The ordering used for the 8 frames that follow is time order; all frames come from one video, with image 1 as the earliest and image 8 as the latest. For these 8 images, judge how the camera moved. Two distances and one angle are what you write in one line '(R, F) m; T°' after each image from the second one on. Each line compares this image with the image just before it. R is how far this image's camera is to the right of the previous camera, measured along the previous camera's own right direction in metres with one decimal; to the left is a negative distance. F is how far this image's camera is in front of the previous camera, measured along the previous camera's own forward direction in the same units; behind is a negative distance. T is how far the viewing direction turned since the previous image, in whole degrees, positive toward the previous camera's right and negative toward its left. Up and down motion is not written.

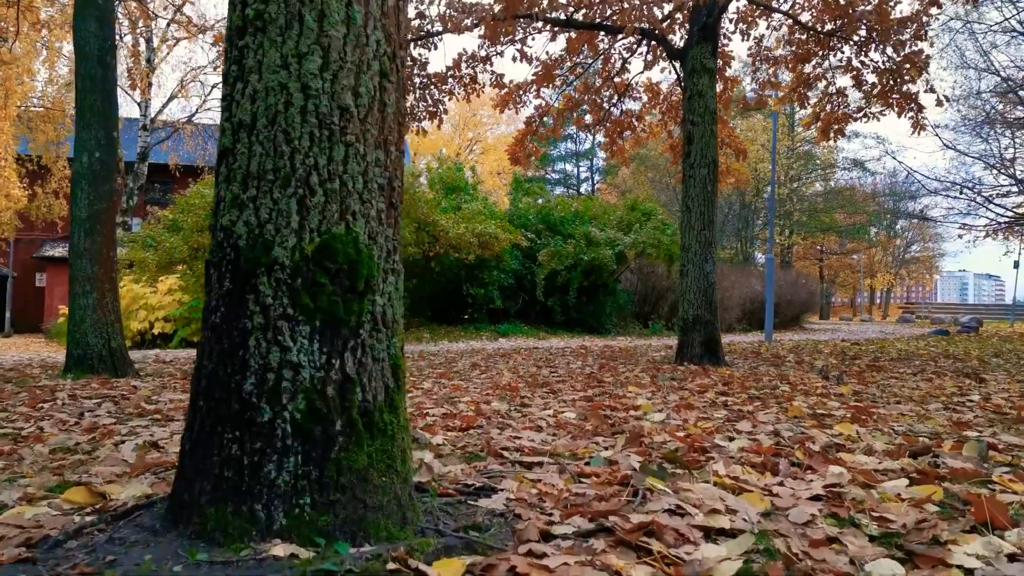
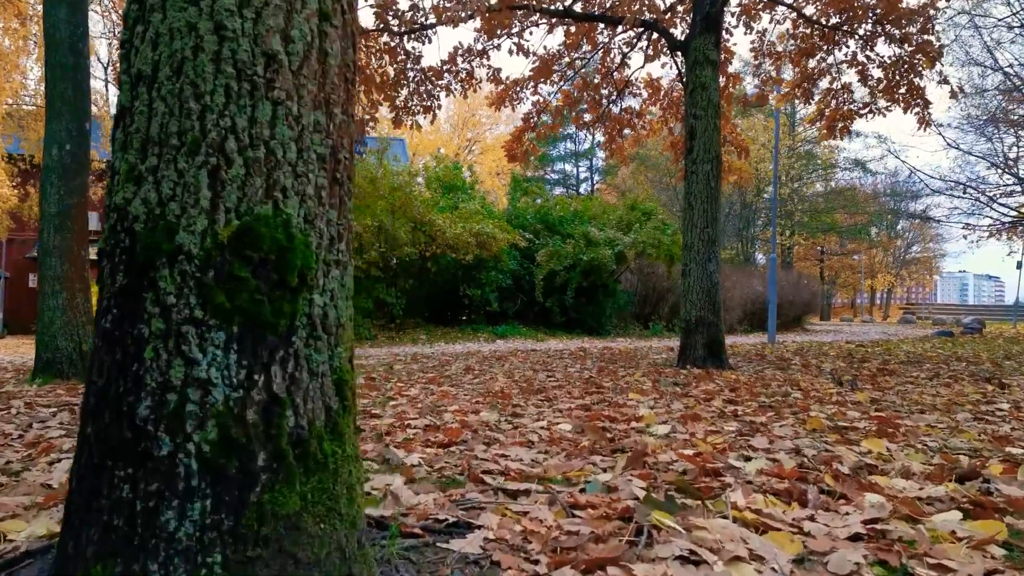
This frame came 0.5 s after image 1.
(0.0, +0.3) m; 0°
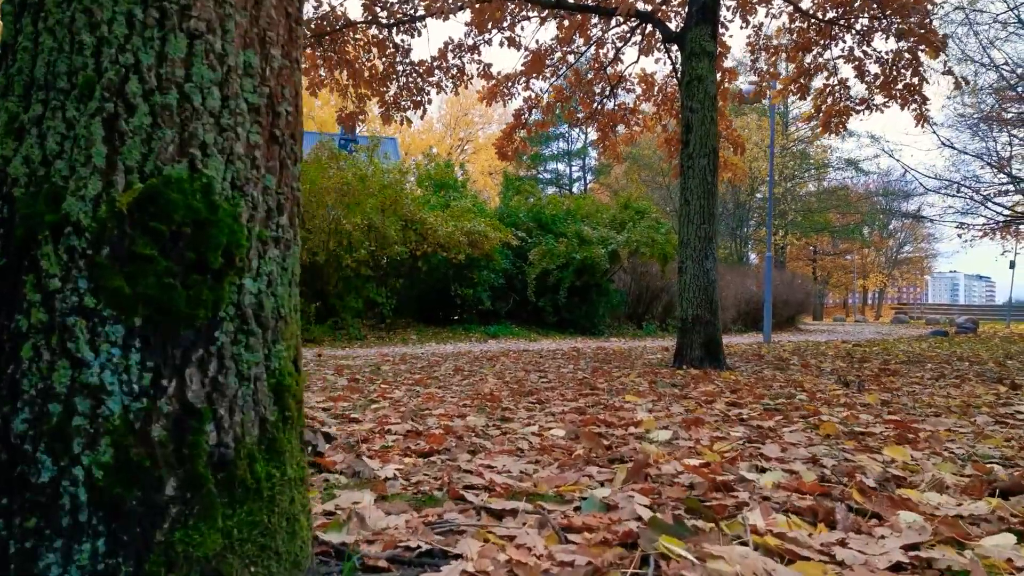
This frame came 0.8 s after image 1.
(0.0, +0.2) m; +1°
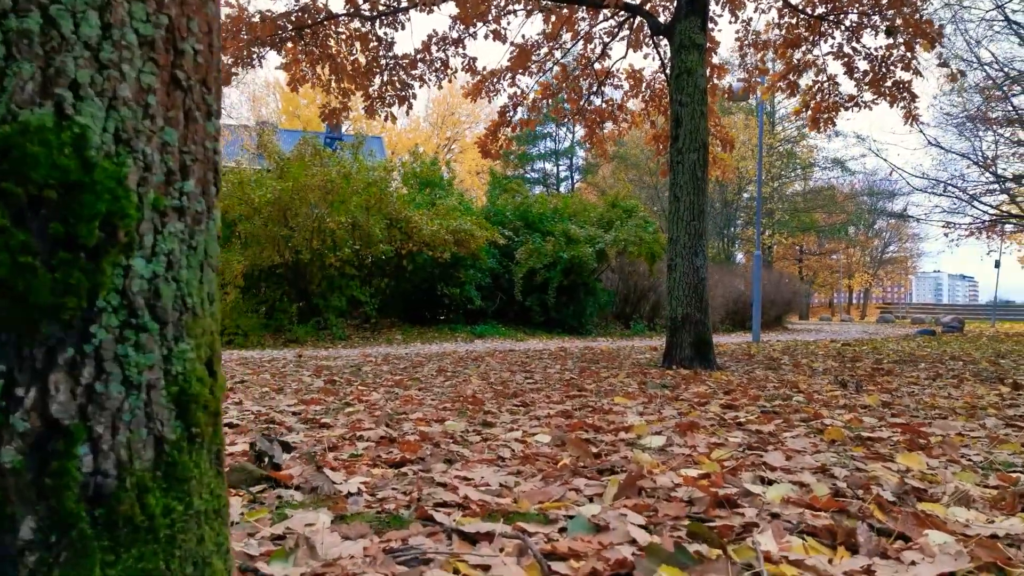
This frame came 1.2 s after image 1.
(0.0, +0.2) m; +1°
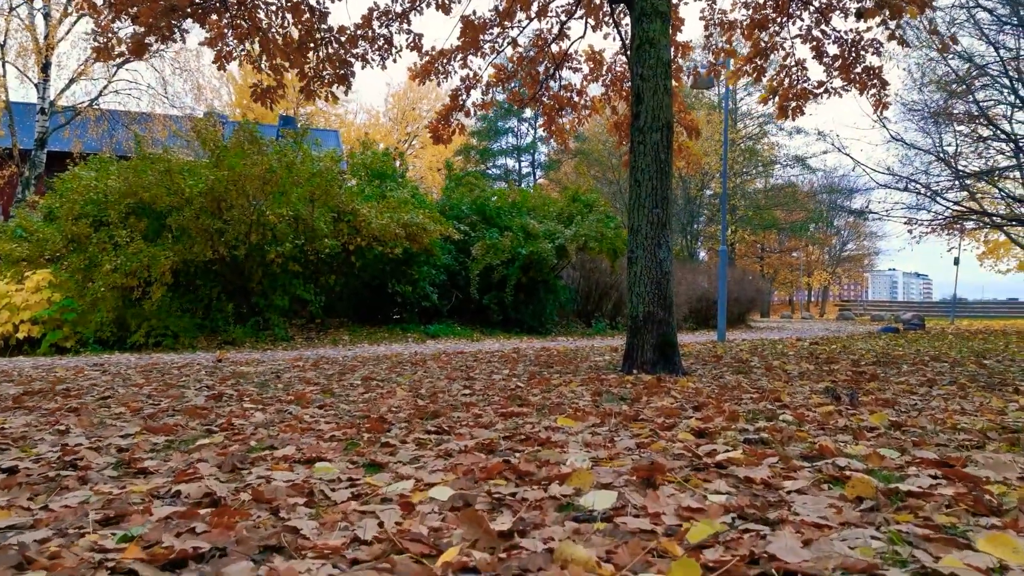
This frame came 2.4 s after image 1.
(+0.2, +0.7) m; +3°
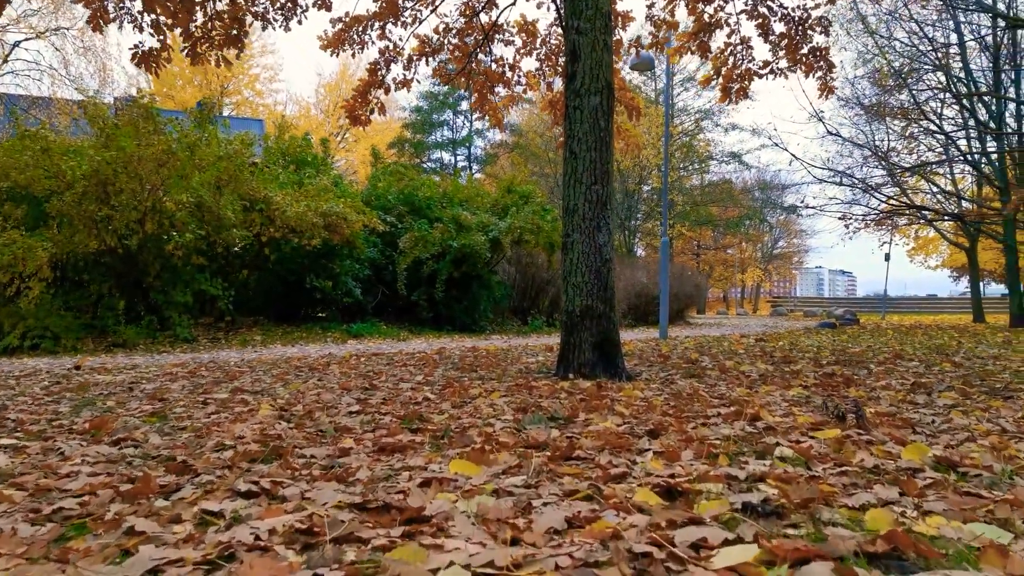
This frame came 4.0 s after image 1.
(+0.2, +0.9) m; +5°
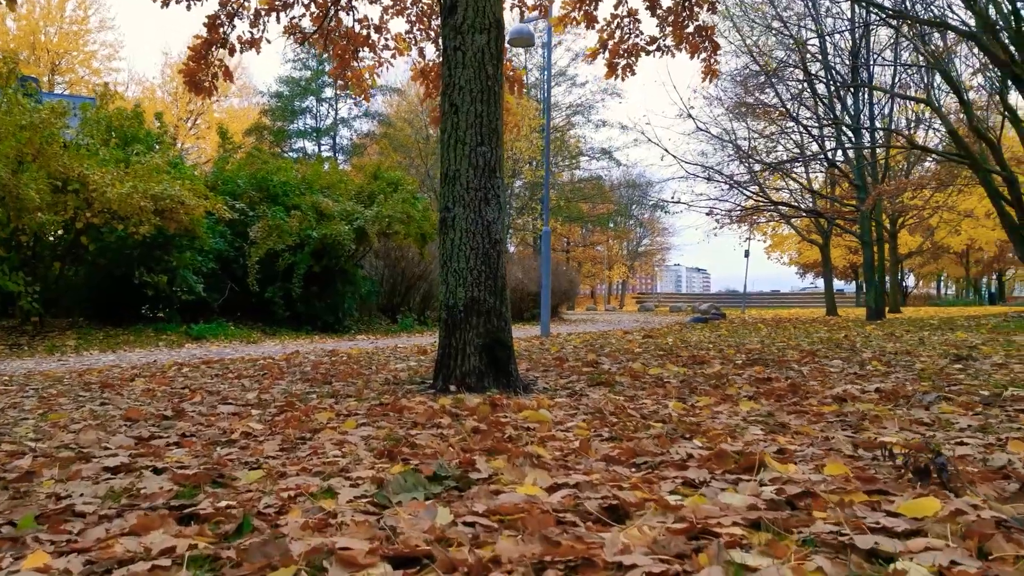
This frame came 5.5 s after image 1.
(0.0, +1.1) m; +10°
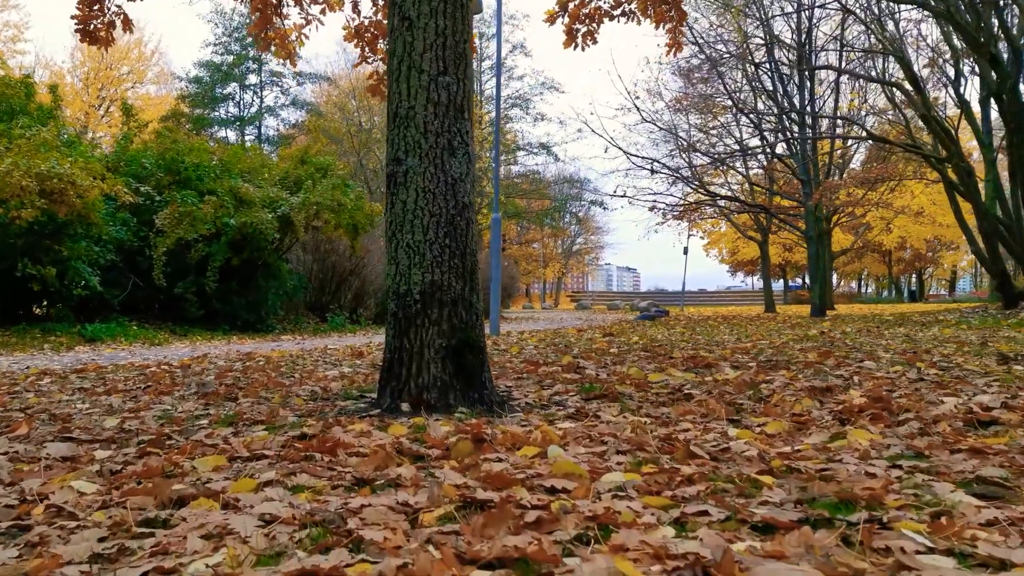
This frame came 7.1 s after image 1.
(-0.2, +1.1) m; +5°
